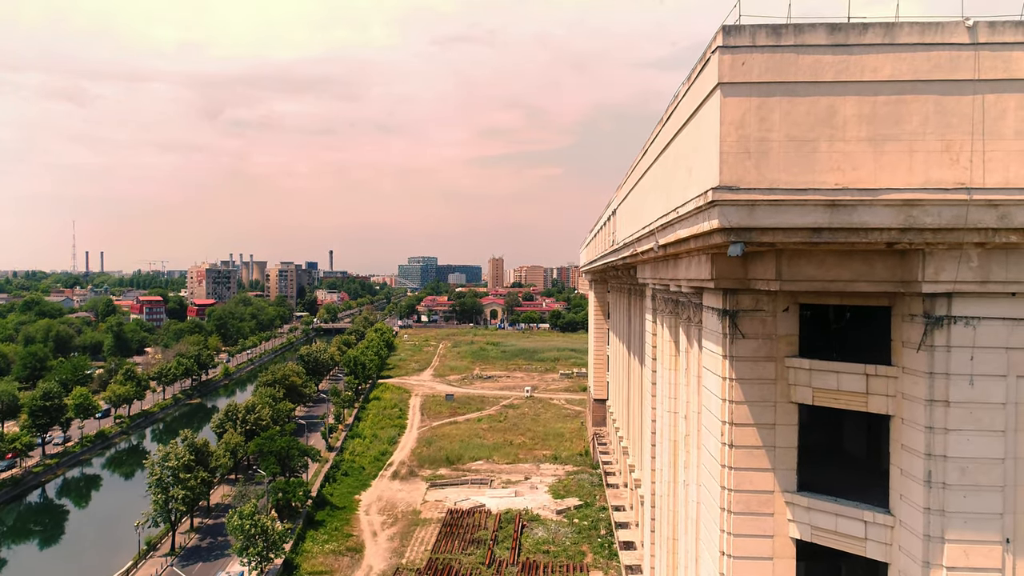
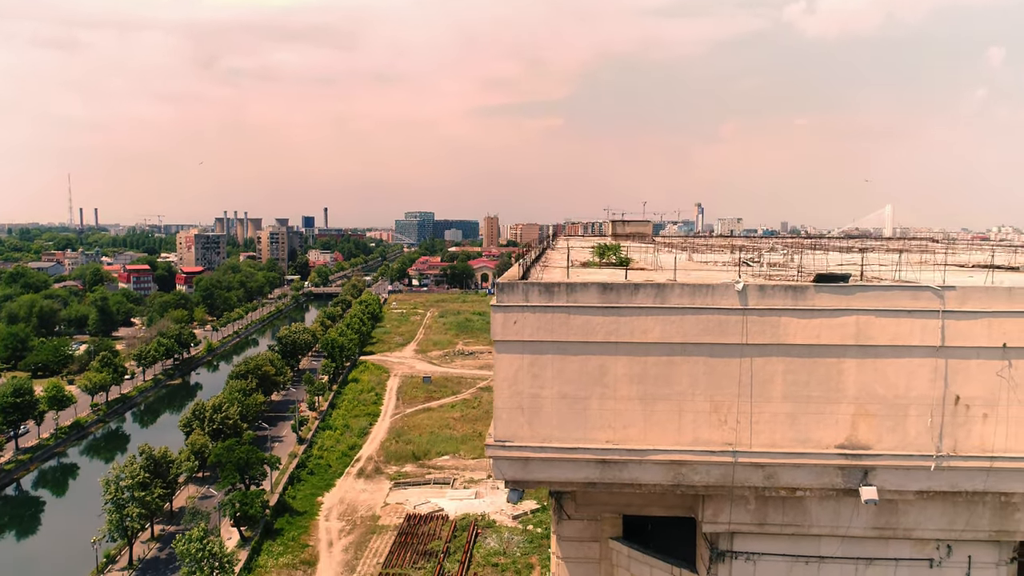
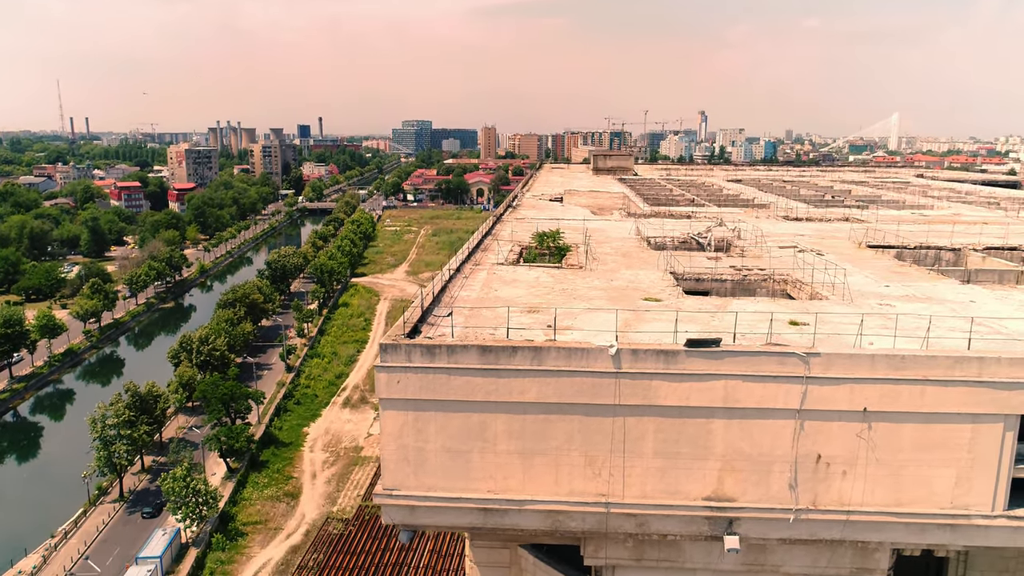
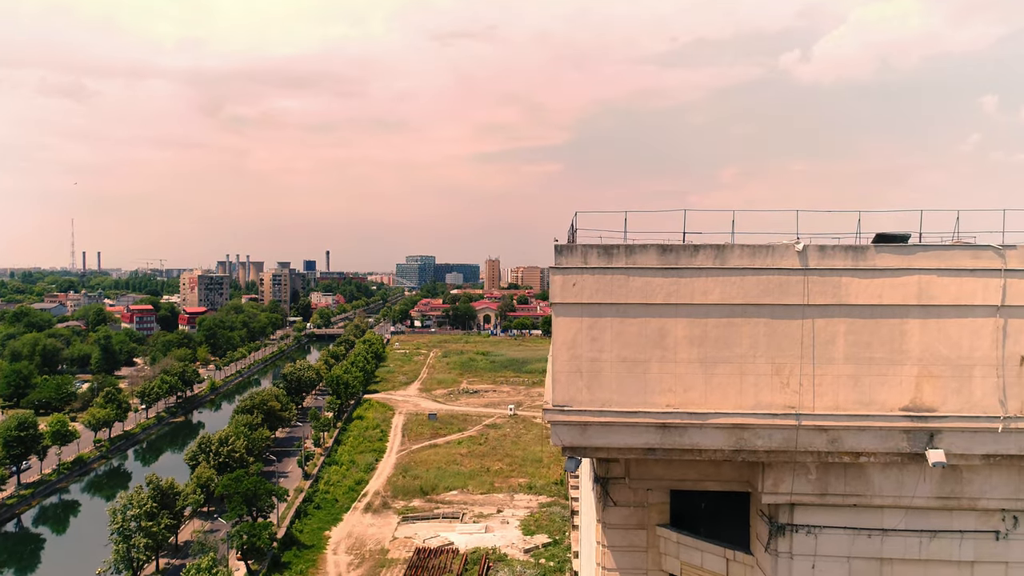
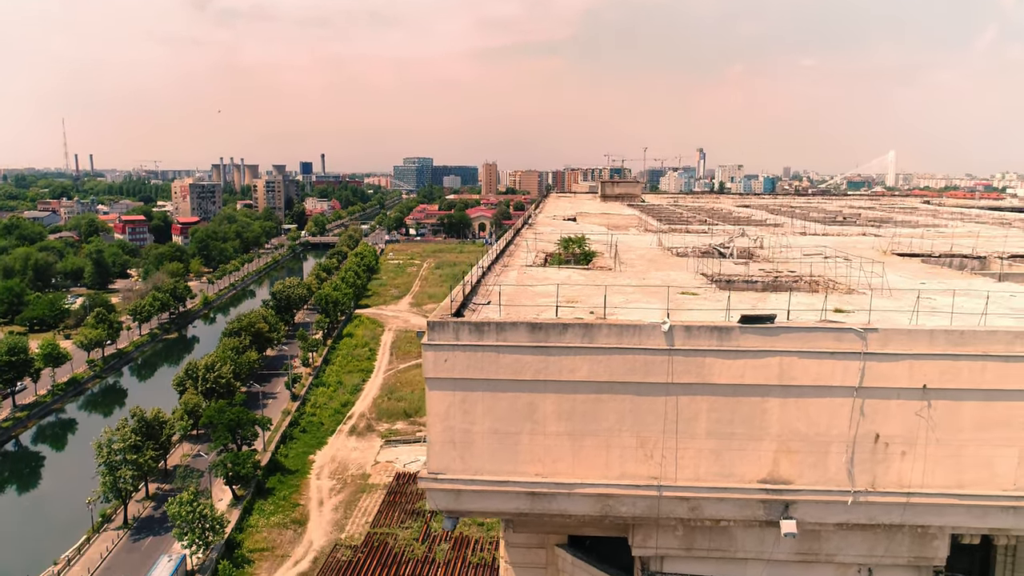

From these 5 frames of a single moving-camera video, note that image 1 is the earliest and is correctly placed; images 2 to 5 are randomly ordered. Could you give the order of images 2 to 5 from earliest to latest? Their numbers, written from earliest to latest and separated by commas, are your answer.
4, 2, 5, 3
